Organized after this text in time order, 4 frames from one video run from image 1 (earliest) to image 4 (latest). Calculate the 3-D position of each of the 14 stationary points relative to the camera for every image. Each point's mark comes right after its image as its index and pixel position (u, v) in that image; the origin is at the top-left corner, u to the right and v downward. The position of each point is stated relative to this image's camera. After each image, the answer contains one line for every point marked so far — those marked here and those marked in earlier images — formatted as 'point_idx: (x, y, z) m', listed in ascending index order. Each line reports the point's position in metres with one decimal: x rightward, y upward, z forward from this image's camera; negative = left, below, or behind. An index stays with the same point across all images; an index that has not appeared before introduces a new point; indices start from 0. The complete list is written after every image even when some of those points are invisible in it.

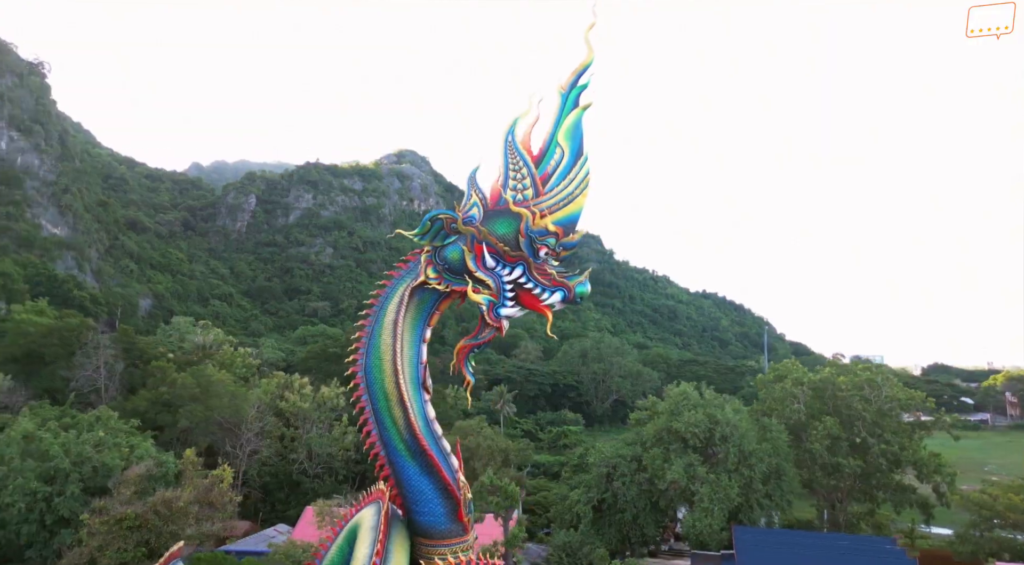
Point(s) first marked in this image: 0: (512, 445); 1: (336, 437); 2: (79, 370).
0: (-0.1, -3.9, +16.4) m
1: (-5.2, -4.4, +19.7) m
2: (-10.8, -2.2, +17.2) m
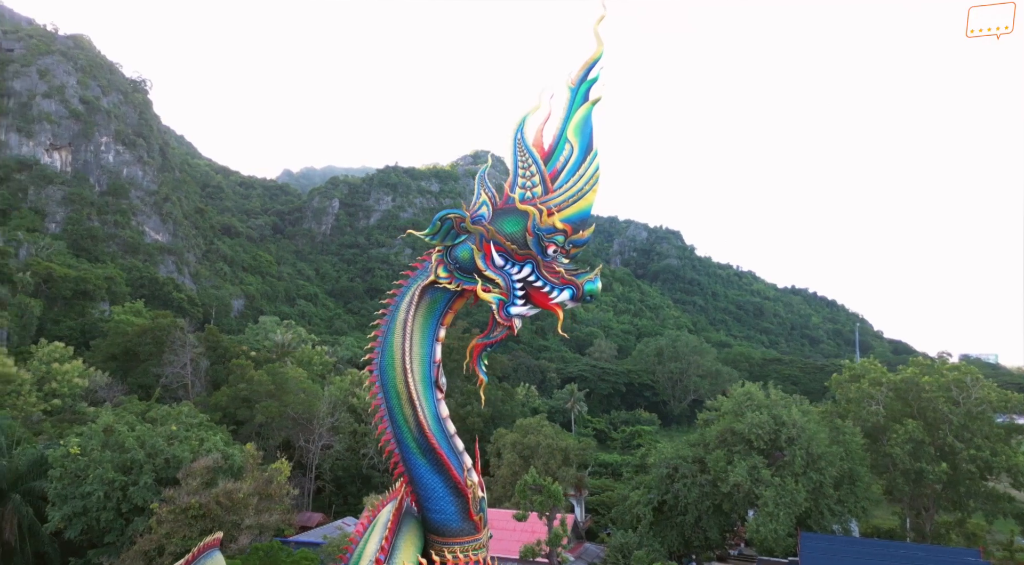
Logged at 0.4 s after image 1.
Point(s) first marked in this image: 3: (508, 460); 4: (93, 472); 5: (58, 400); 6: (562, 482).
0: (+1.4, -3.9, +16.3) m
1: (-3.3, -4.4, +20.2) m
2: (-9.2, -2.2, +18.3) m
3: (-0.2, -4.1, +16.0) m
4: (-5.8, -2.6, +9.4) m
5: (-10.1, -2.6, +15.4) m
6: (+1.1, -4.5, +15.5) m
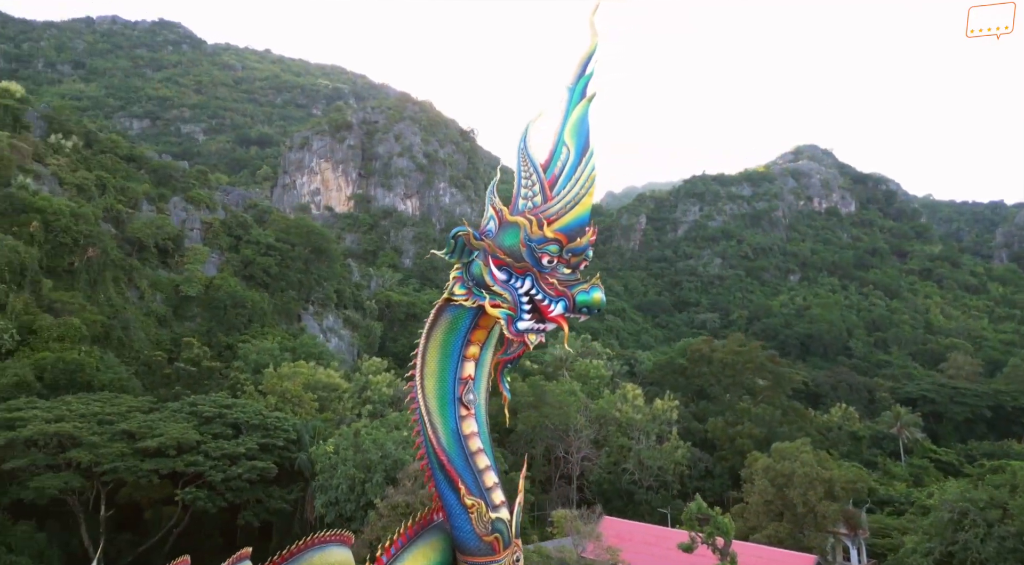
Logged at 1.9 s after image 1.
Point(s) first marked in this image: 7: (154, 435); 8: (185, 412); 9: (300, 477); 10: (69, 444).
0: (+6.8, -4.0, +14.1) m
1: (+4.4, -4.8, +19.6) m
2: (-1.7, -2.9, +20.8) m
3: (+5.2, -4.3, +14.5) m
4: (-2.8, -3.1, +11.4) m
5: (-3.9, -3.4, +18.7) m
6: (+6.2, -4.6, +13.5) m
7: (-6.5, -2.7, +12.3) m
8: (-6.6, -2.6, +13.9) m
9: (-4.3, -4.0, +14.0) m
10: (-7.6, -2.7, +11.7) m
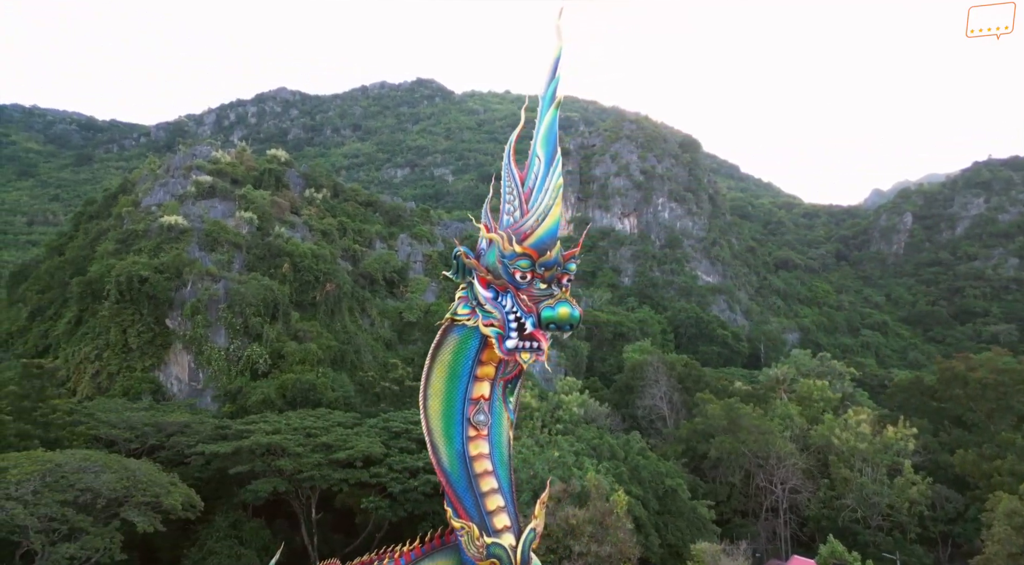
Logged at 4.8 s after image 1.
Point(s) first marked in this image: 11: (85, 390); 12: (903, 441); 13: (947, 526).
0: (+9.7, -3.9, +10.9) m
1: (+9.4, -5.0, +16.9) m
2: (+4.0, -3.5, +20.2) m
3: (+8.4, -4.3, +11.8) m
4: (-0.3, -3.4, +11.7) m
5: (+1.2, -4.0, +18.9) m
6: (+8.9, -4.6, +10.5) m
7: (-3.4, -3.3, +13.9) m
8: (-3.0, -3.2, +15.4) m
9: (-0.7, -4.5, +14.7) m
10: (-4.6, -3.4, +13.7) m
11: (-12.1, -3.0, +19.4) m
12: (+10.5, -4.2, +18.4) m
13: (+10.8, -6.1, +17.1) m
